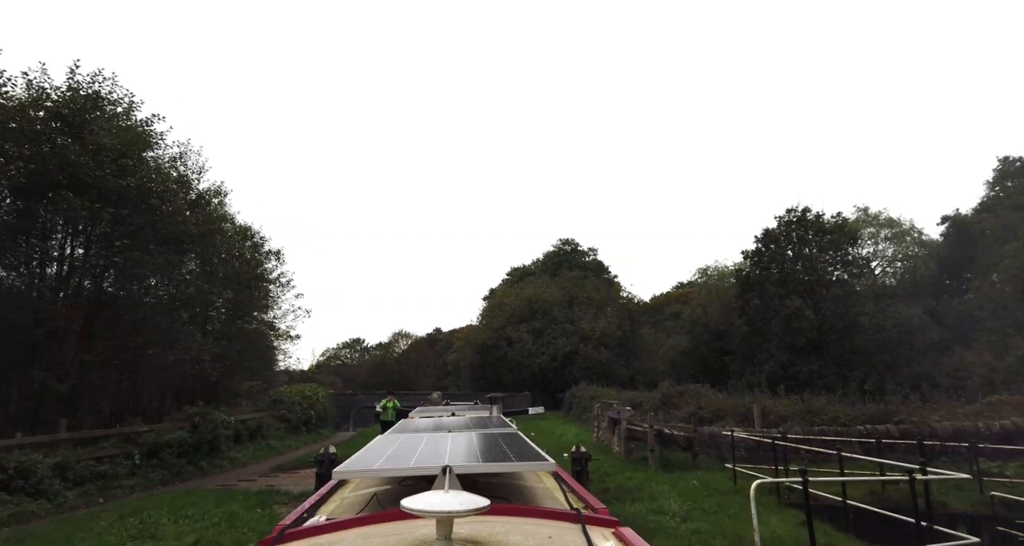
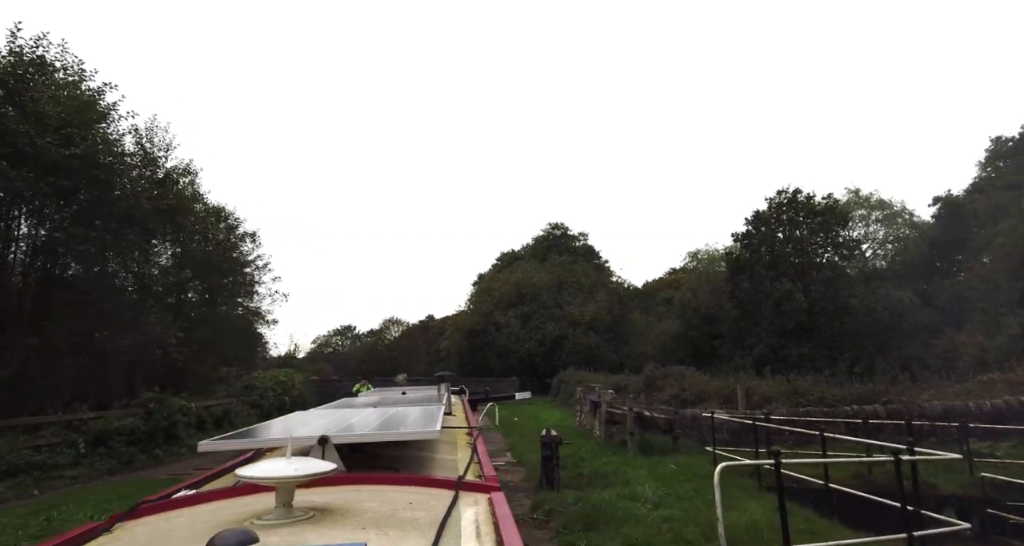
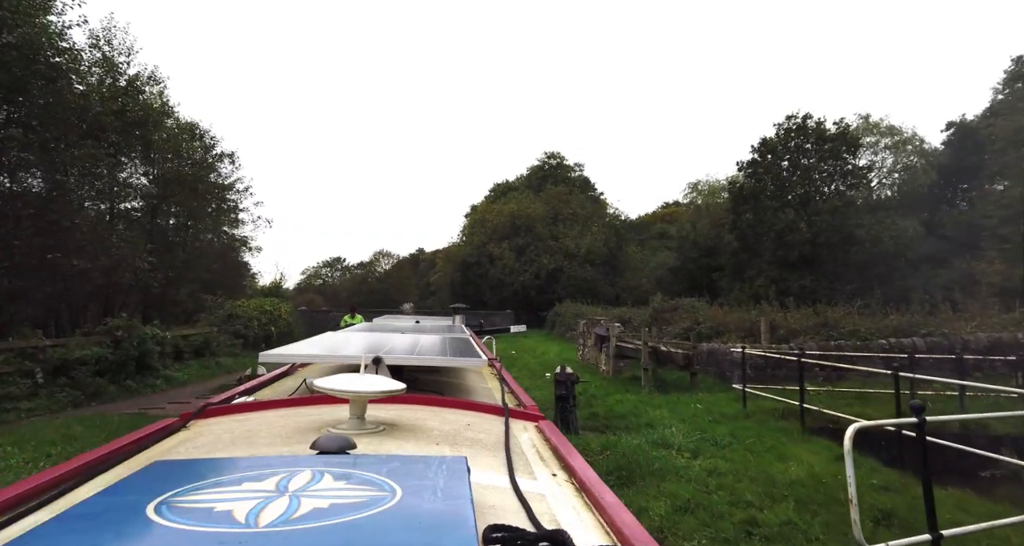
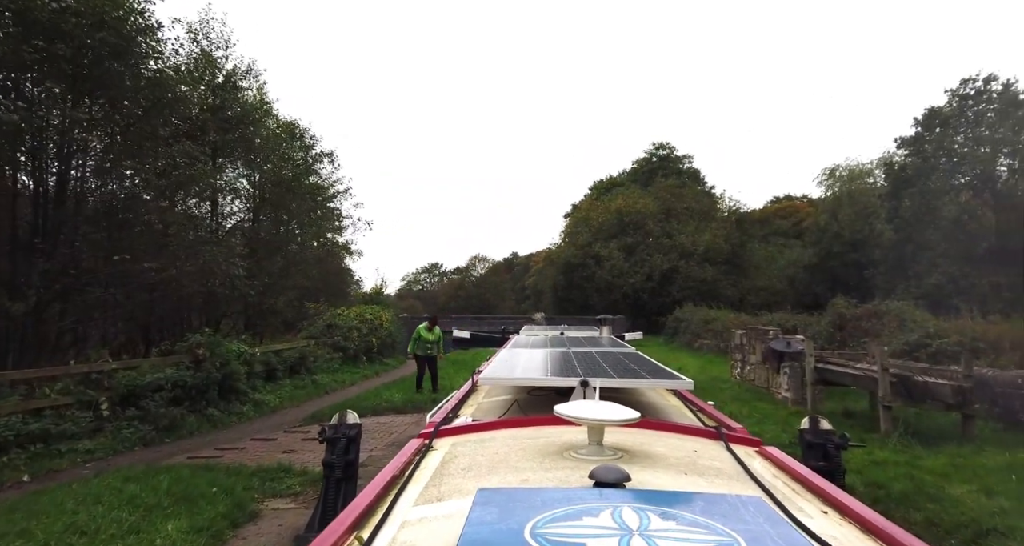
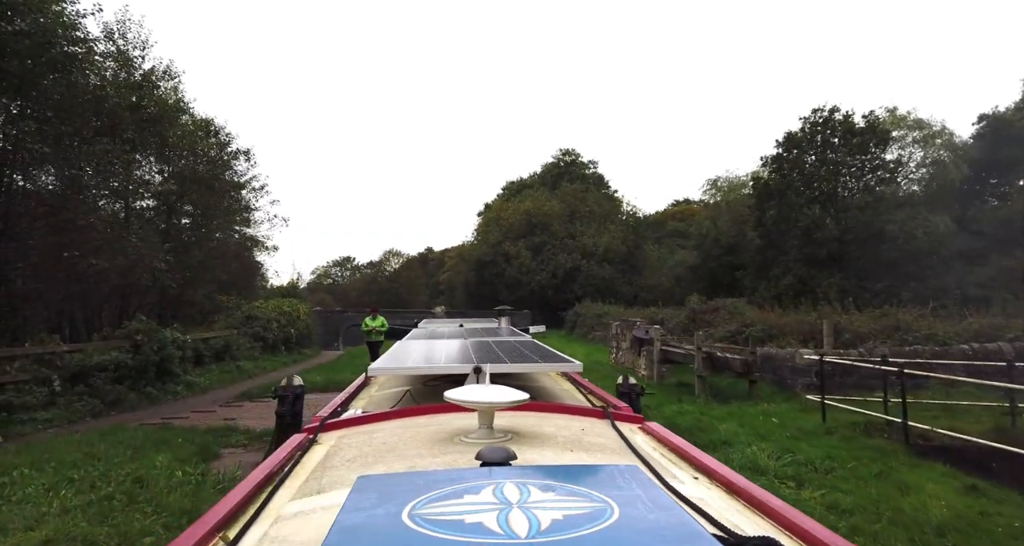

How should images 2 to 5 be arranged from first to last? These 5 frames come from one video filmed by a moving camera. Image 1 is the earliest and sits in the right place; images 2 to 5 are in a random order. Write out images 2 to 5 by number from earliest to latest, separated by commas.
2, 3, 5, 4
